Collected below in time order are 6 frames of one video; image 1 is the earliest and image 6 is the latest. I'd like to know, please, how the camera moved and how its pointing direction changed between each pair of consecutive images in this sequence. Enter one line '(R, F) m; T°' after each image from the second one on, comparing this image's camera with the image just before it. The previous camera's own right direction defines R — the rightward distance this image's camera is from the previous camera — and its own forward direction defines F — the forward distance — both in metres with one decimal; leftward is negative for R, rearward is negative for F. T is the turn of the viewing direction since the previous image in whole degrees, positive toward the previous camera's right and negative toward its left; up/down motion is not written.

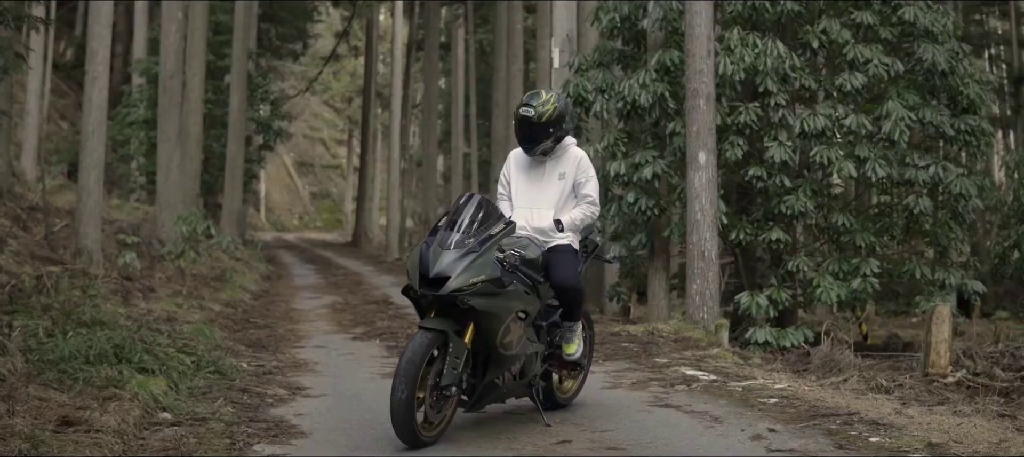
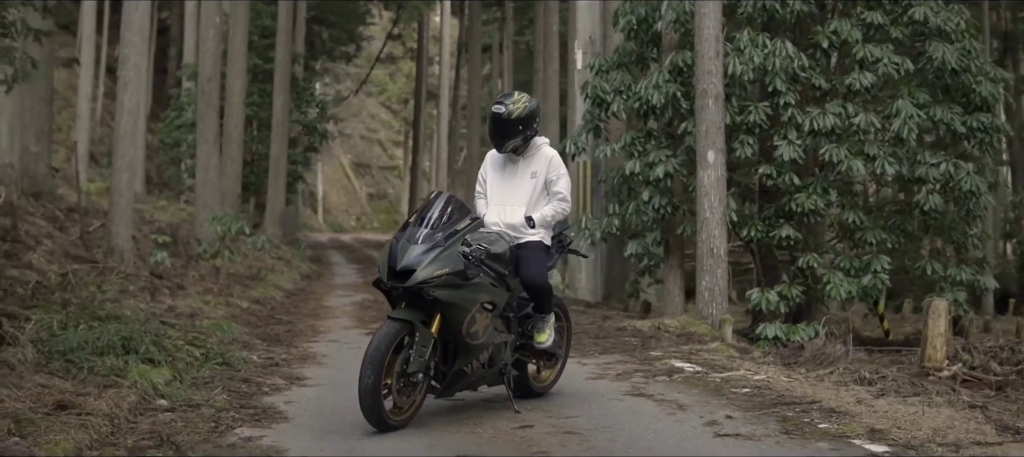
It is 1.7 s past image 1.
(+0.4, -0.3) m; -2°
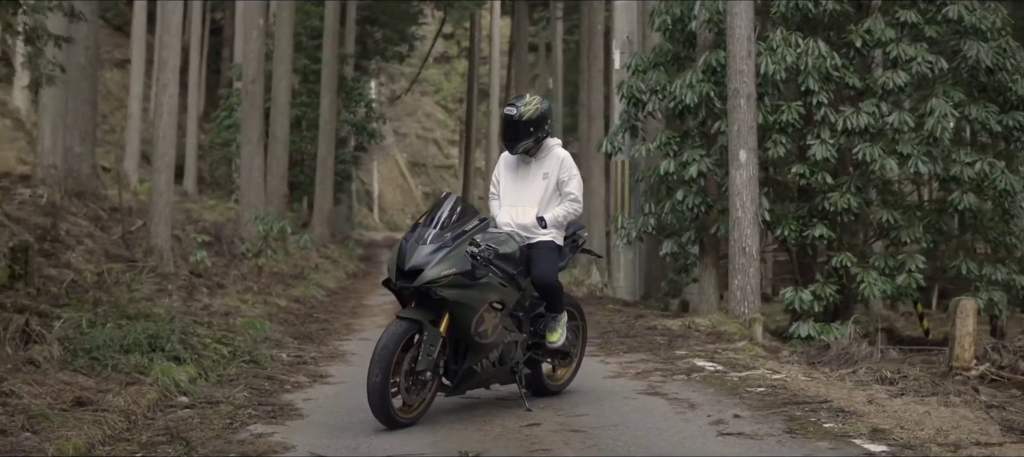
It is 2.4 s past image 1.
(+0.2, -0.1) m; -2°
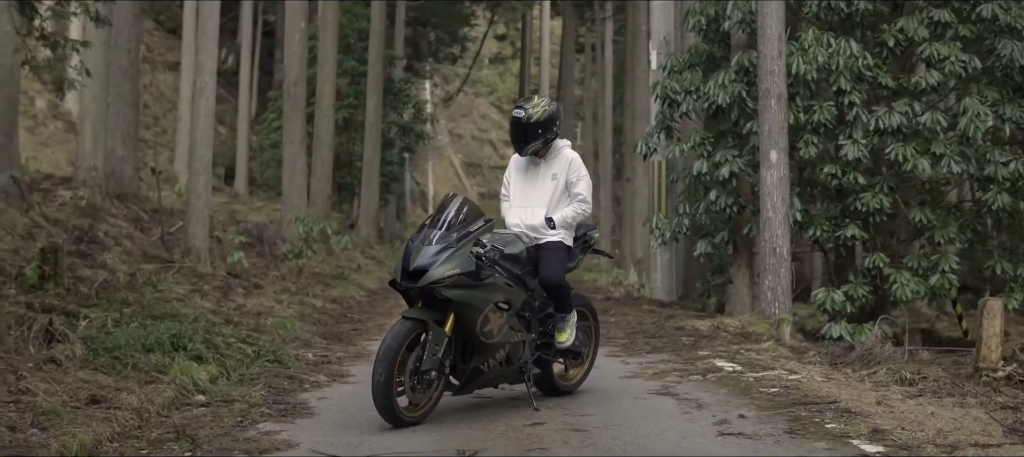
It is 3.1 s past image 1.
(+0.2, -0.1) m; -2°
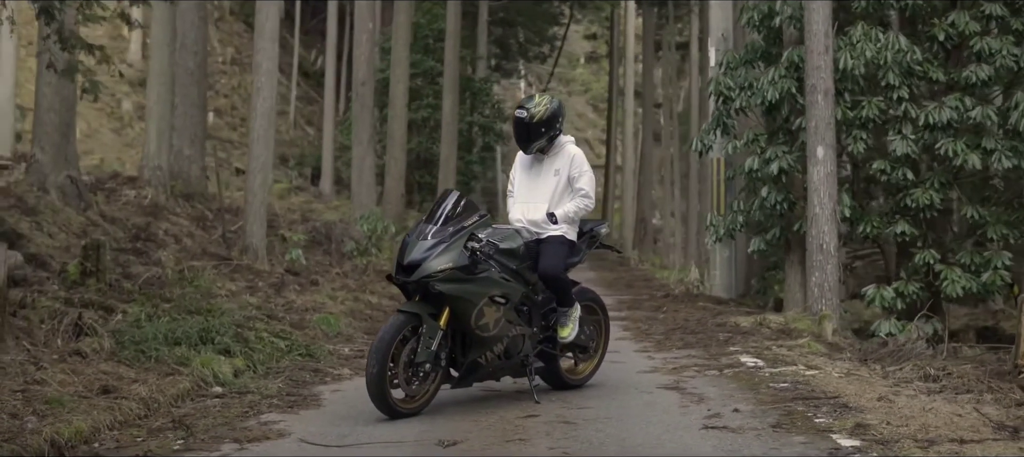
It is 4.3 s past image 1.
(+0.5, -0.1) m; -4°
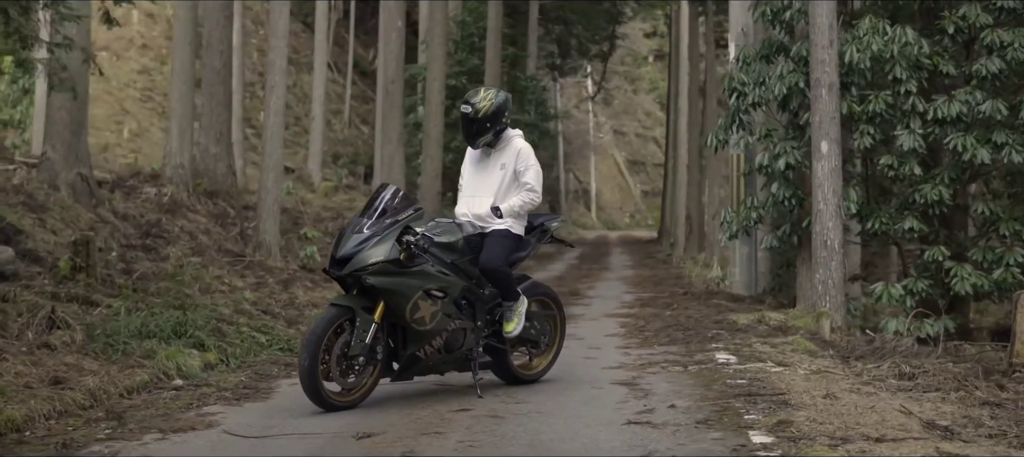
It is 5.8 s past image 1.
(+0.6, 0.0) m; -3°
